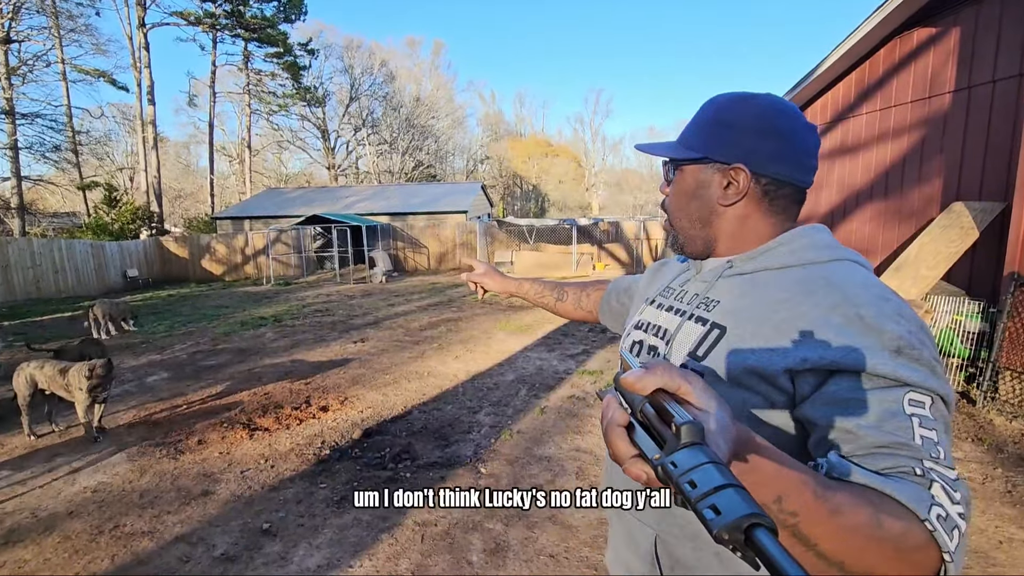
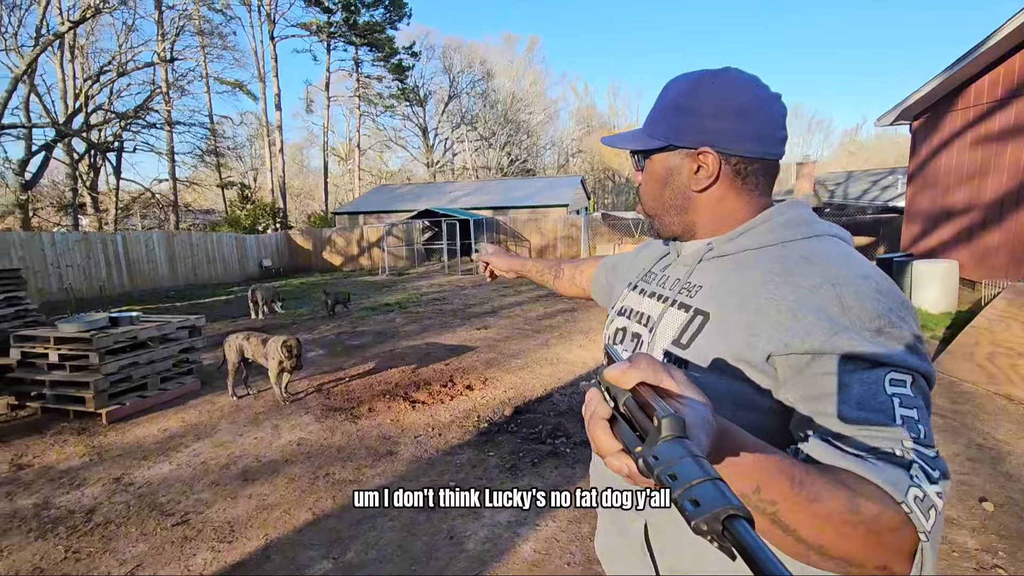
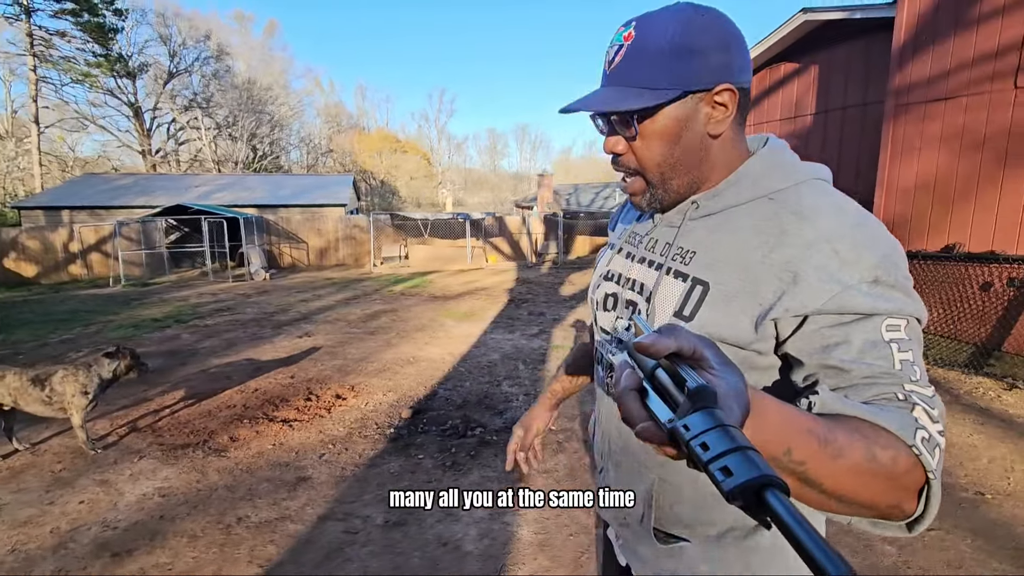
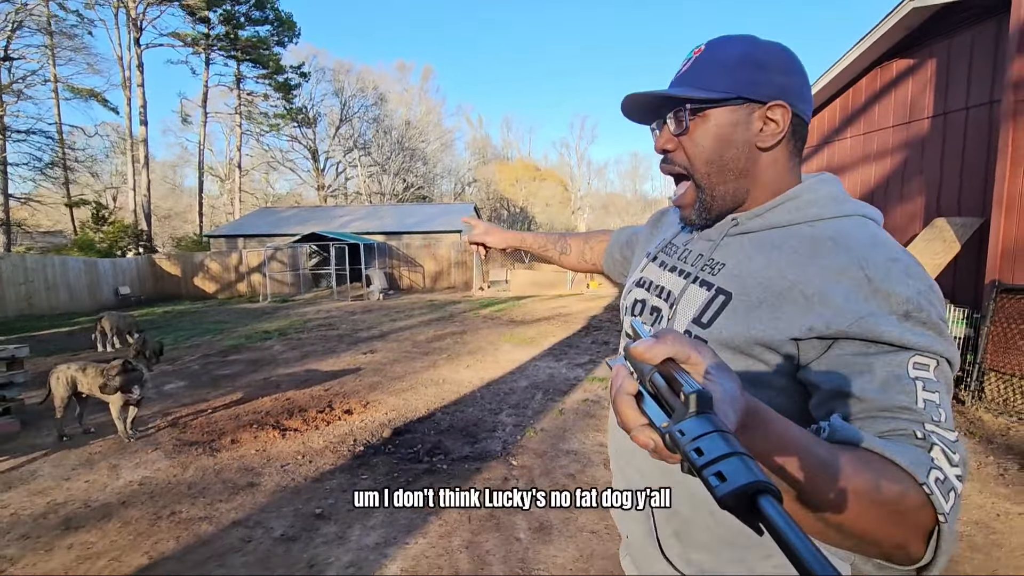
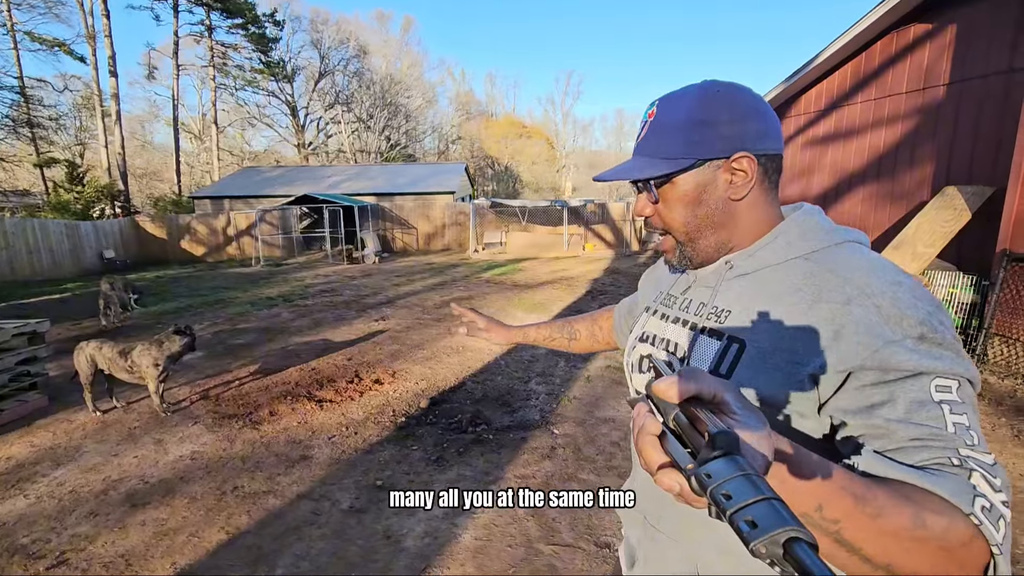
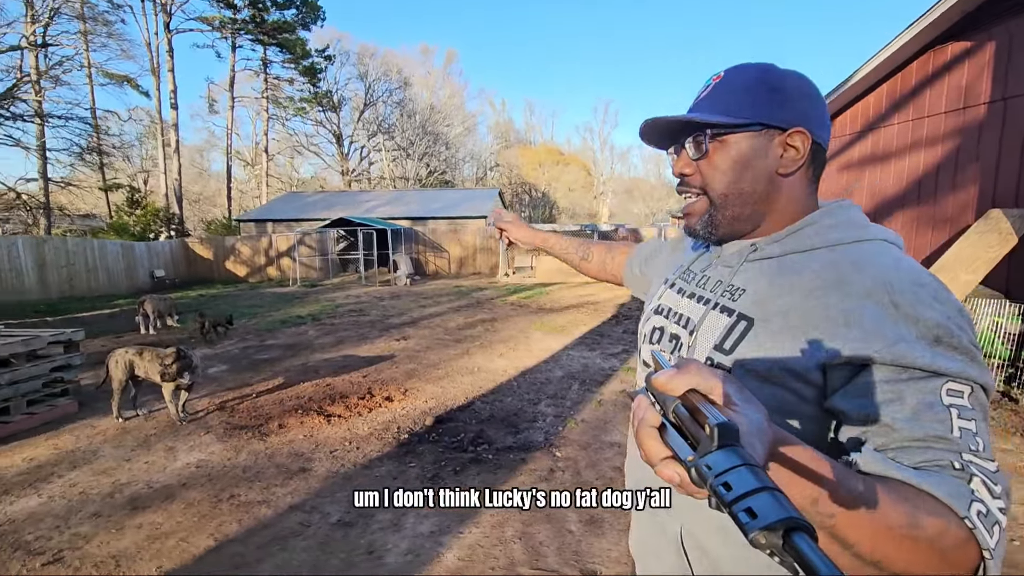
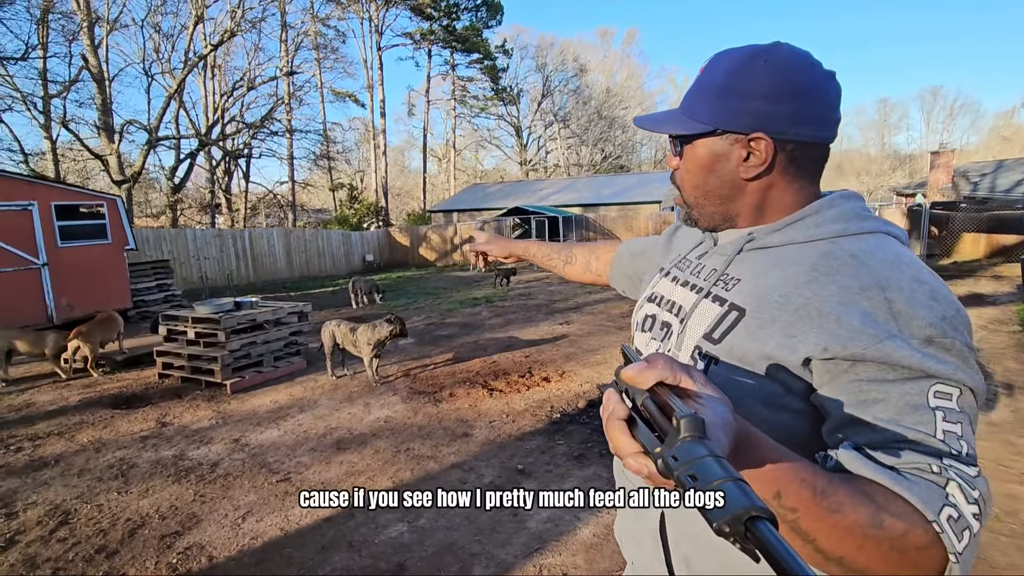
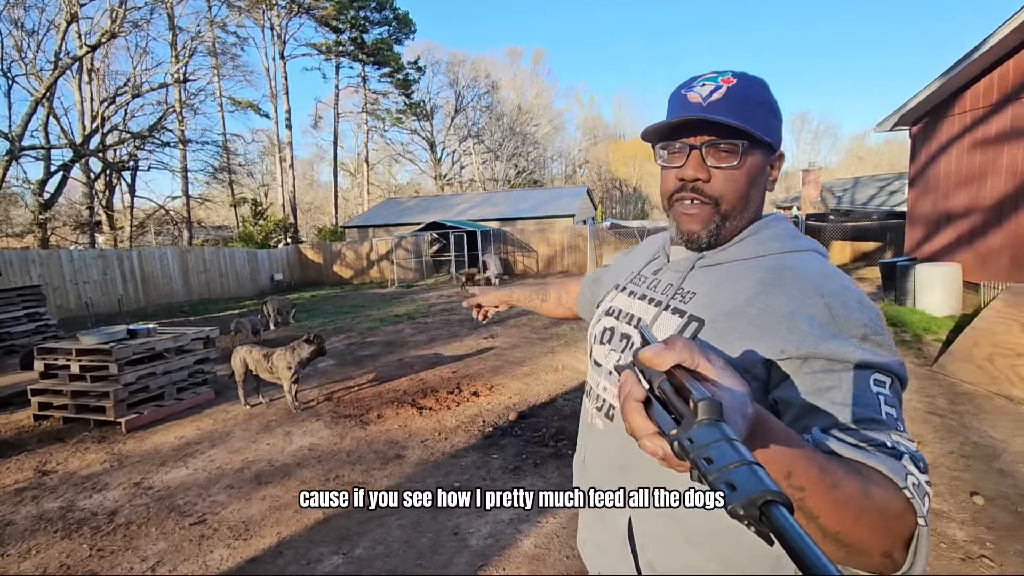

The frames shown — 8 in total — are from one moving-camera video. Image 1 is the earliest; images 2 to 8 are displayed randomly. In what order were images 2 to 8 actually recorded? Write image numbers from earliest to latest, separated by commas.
4, 6, 2, 7, 8, 5, 3
